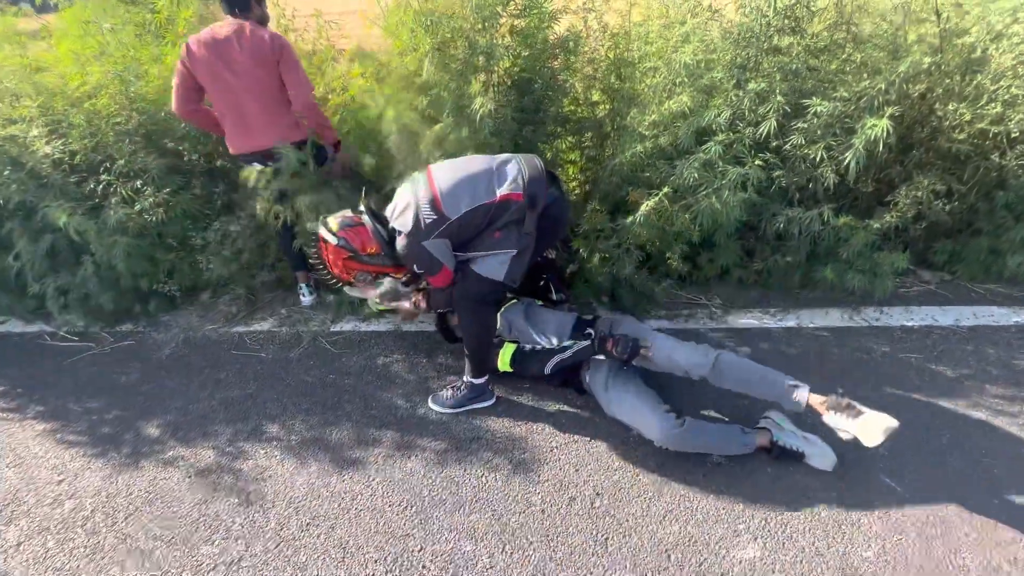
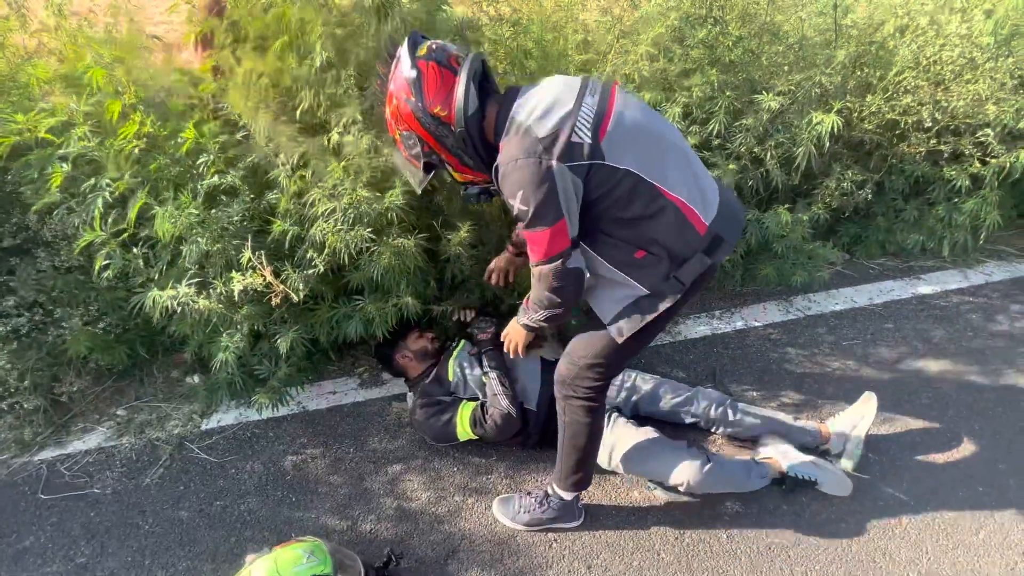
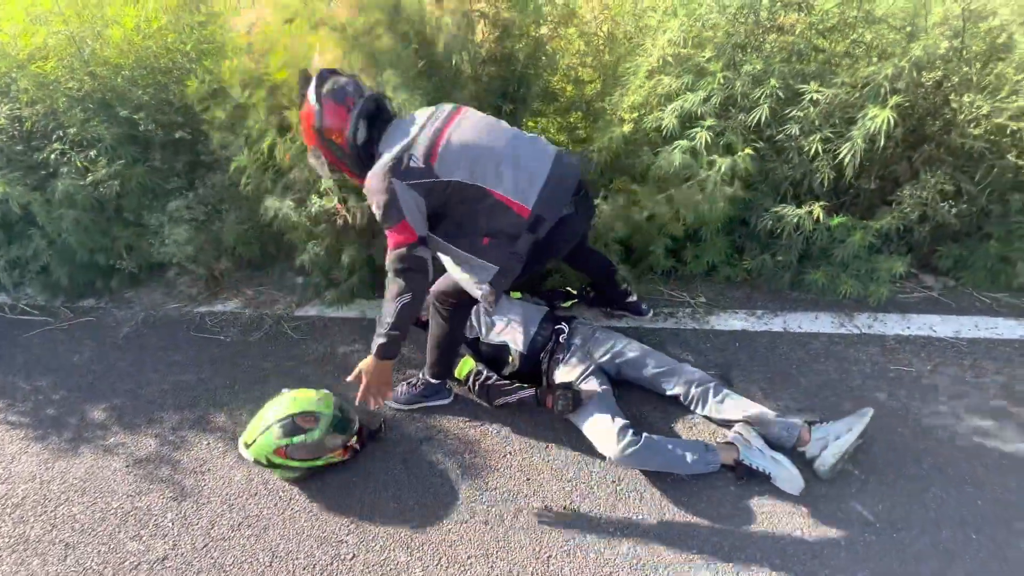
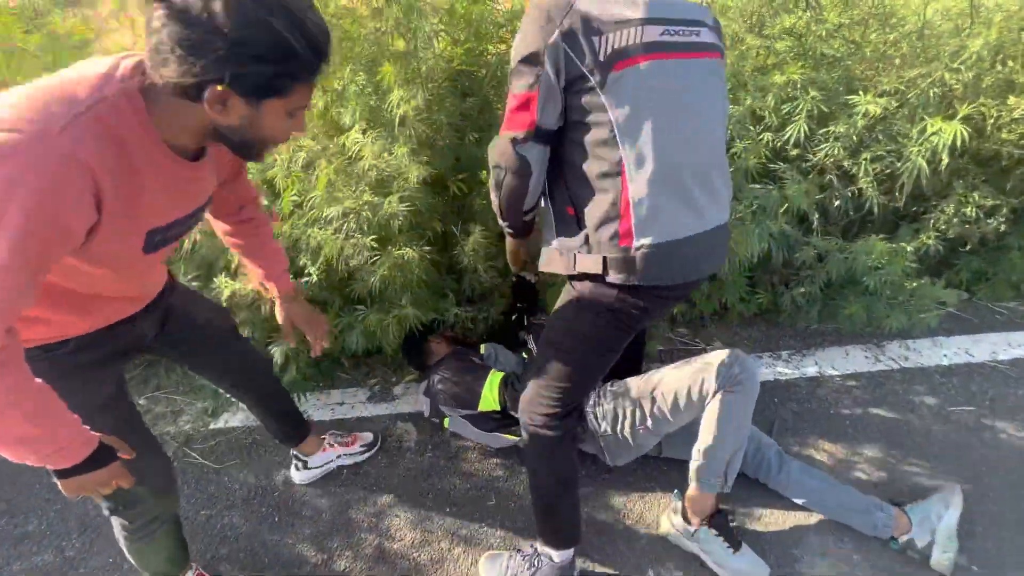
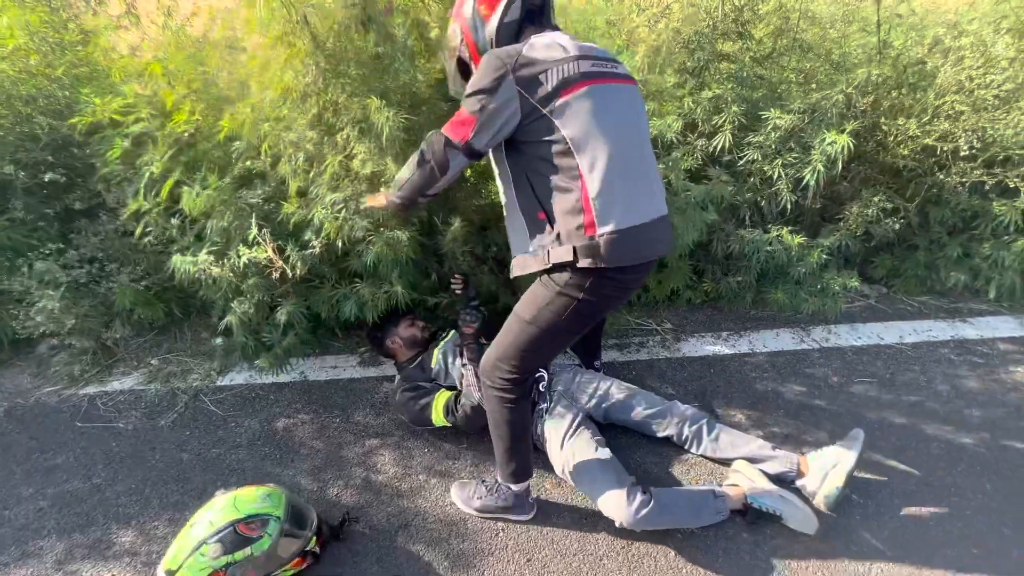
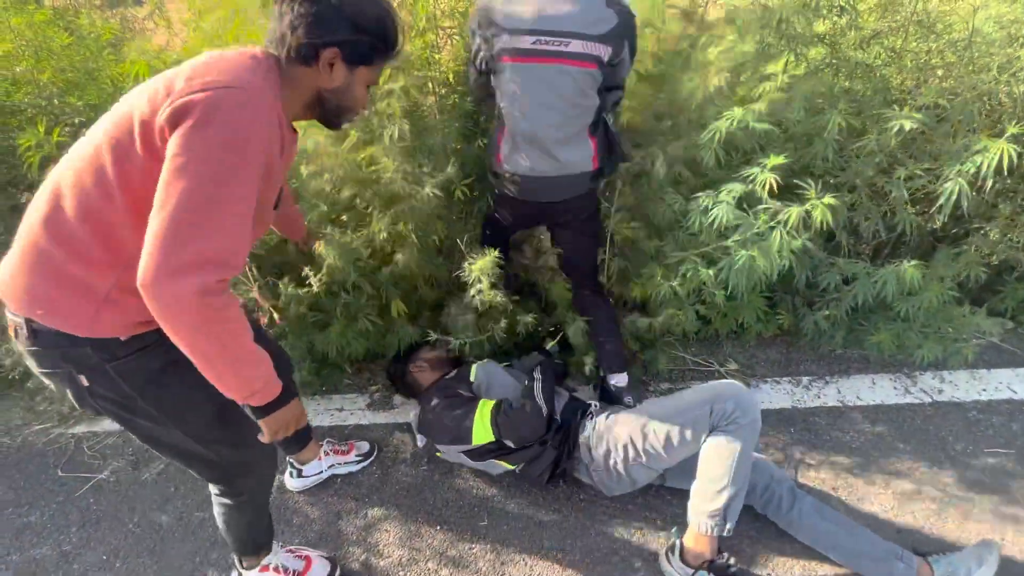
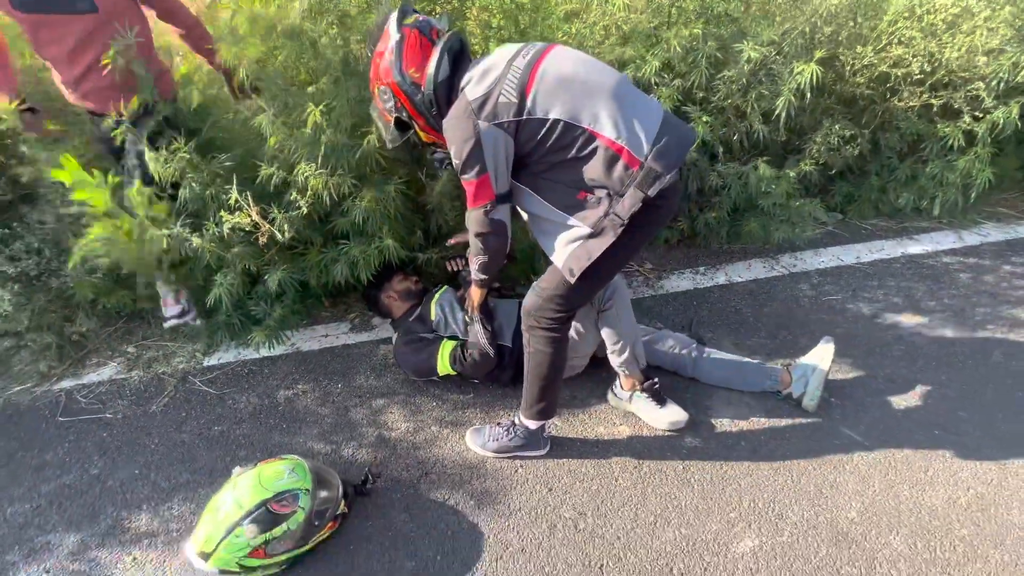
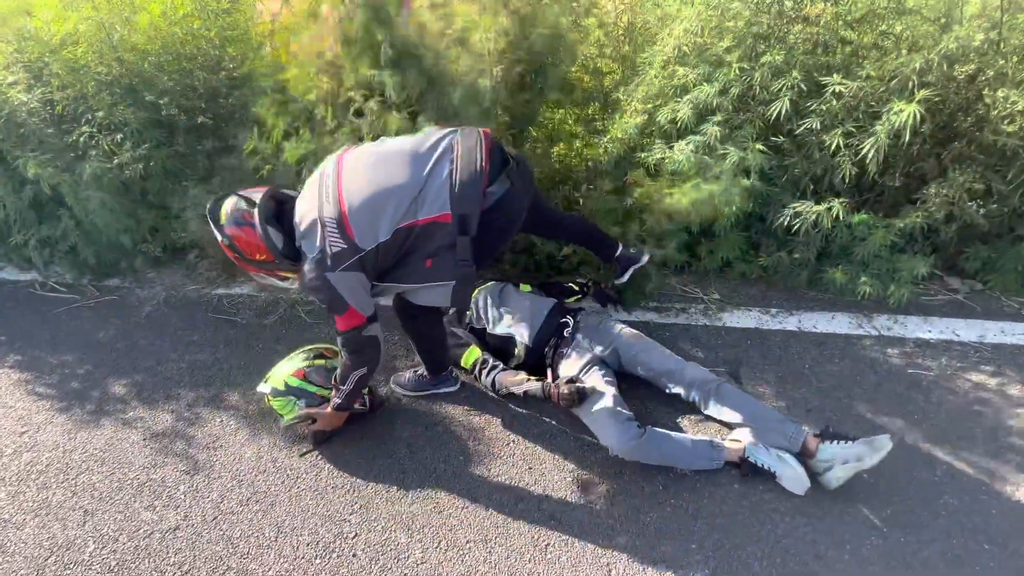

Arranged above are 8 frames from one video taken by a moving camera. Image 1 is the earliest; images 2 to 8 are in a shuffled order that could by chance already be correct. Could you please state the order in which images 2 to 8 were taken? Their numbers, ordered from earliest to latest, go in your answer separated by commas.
8, 3, 5, 2, 7, 4, 6
